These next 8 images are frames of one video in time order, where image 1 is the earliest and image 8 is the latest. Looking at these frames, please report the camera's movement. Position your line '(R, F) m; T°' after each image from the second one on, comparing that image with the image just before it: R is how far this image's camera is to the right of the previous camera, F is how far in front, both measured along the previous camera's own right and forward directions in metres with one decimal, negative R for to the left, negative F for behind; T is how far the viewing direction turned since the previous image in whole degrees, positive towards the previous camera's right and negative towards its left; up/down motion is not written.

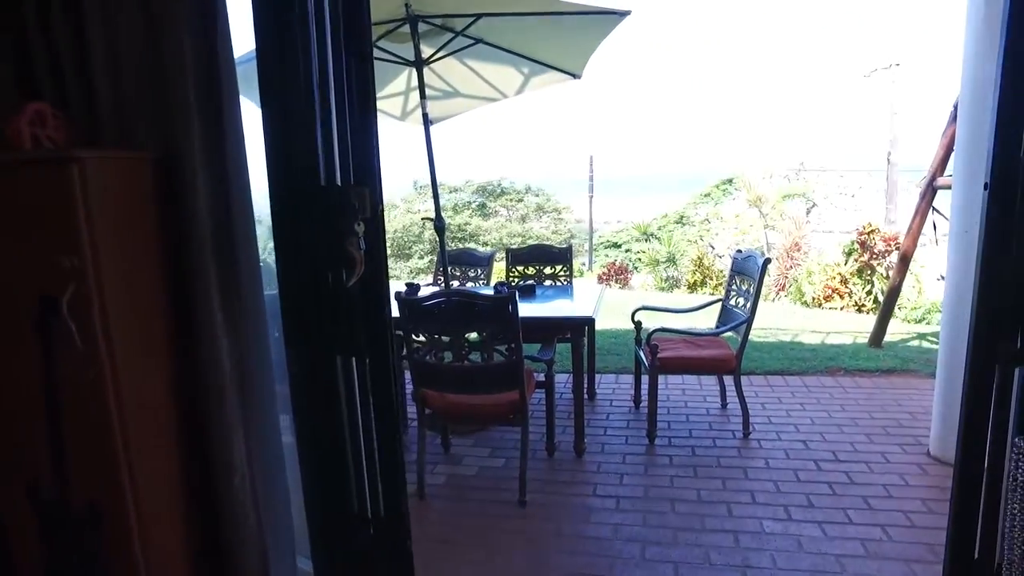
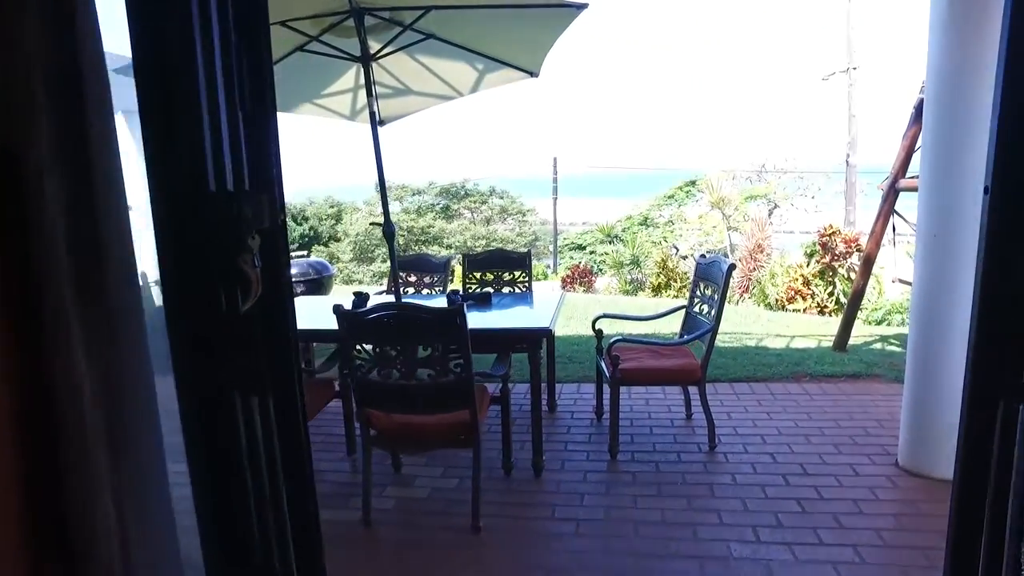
(+0.1, +0.2) m; +3°
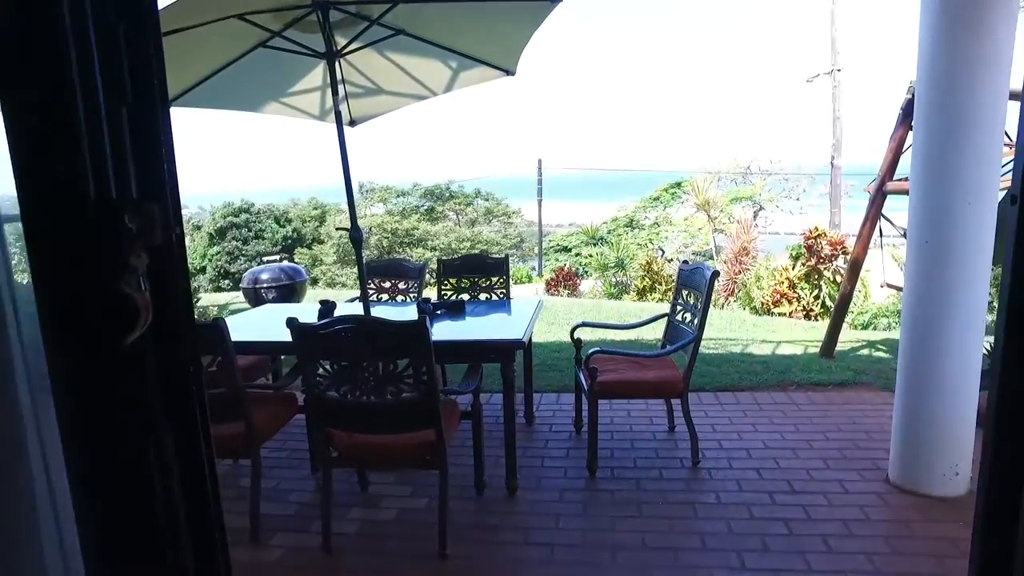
(+0.1, +0.2) m; +1°
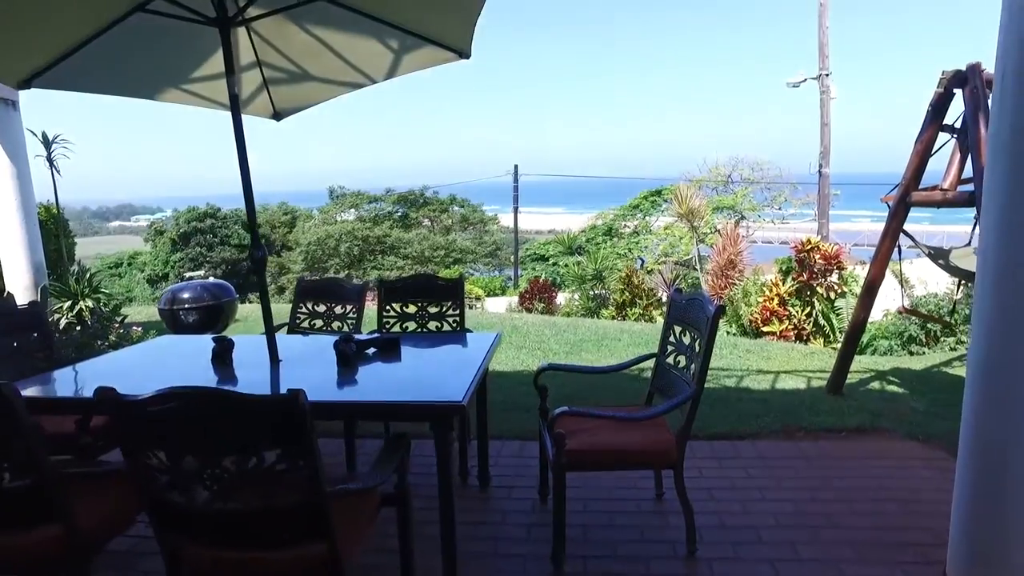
(+0.1, +0.7) m; +2°
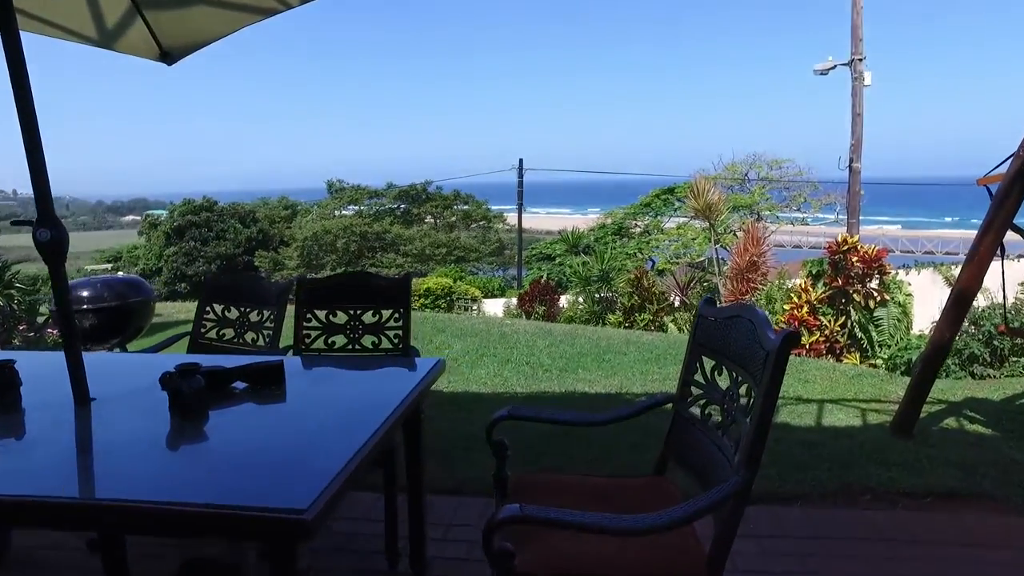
(+0.2, +0.9) m; -1°
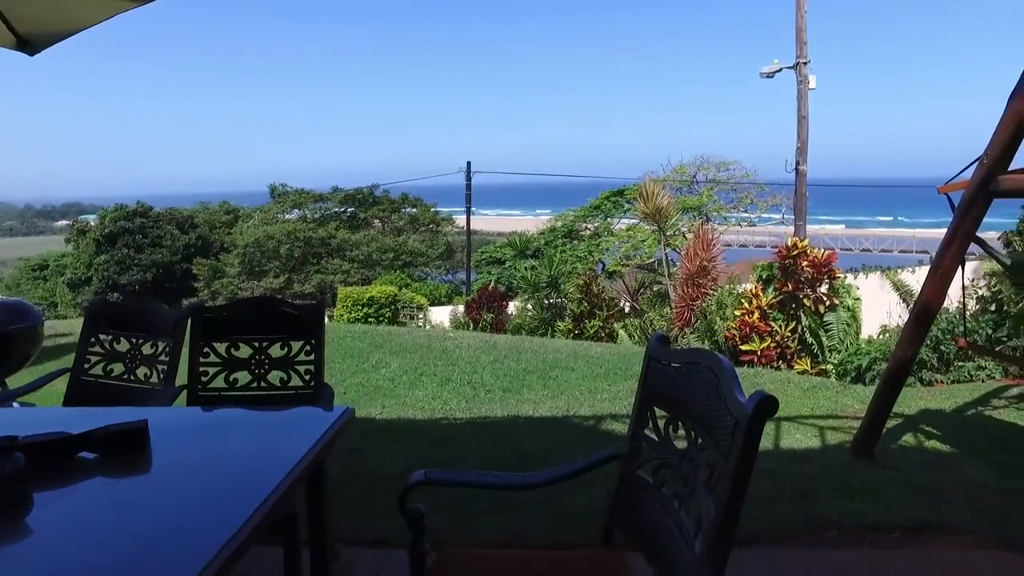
(+0.1, +0.3) m; +4°
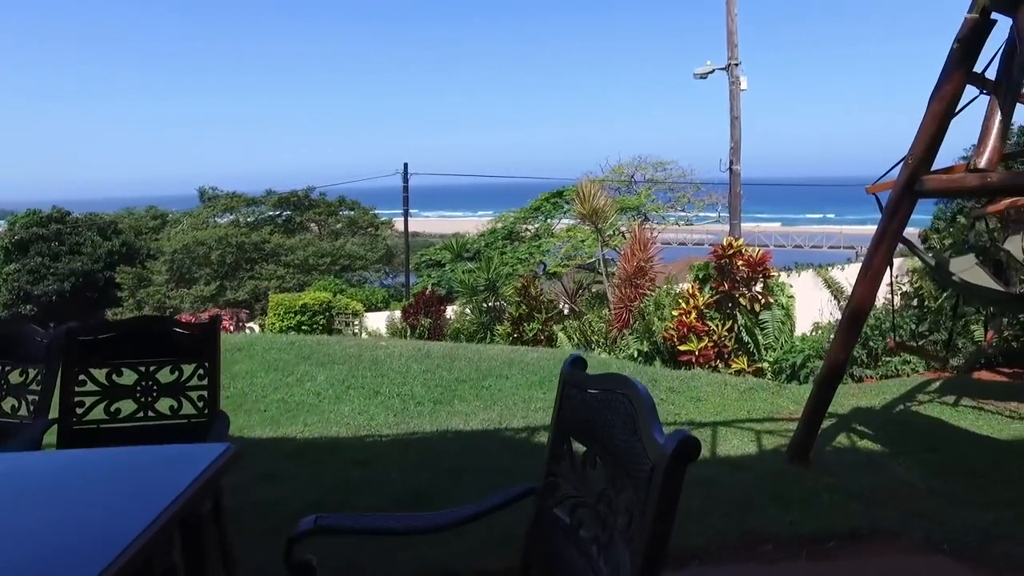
(+0.1, +0.2) m; +5°
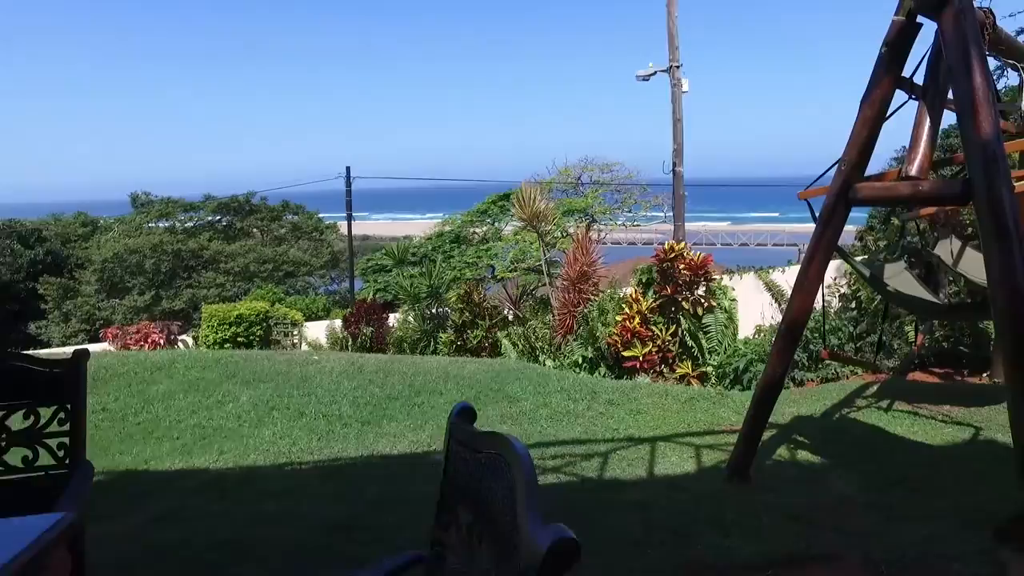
(+0.1, +0.2) m; +4°
